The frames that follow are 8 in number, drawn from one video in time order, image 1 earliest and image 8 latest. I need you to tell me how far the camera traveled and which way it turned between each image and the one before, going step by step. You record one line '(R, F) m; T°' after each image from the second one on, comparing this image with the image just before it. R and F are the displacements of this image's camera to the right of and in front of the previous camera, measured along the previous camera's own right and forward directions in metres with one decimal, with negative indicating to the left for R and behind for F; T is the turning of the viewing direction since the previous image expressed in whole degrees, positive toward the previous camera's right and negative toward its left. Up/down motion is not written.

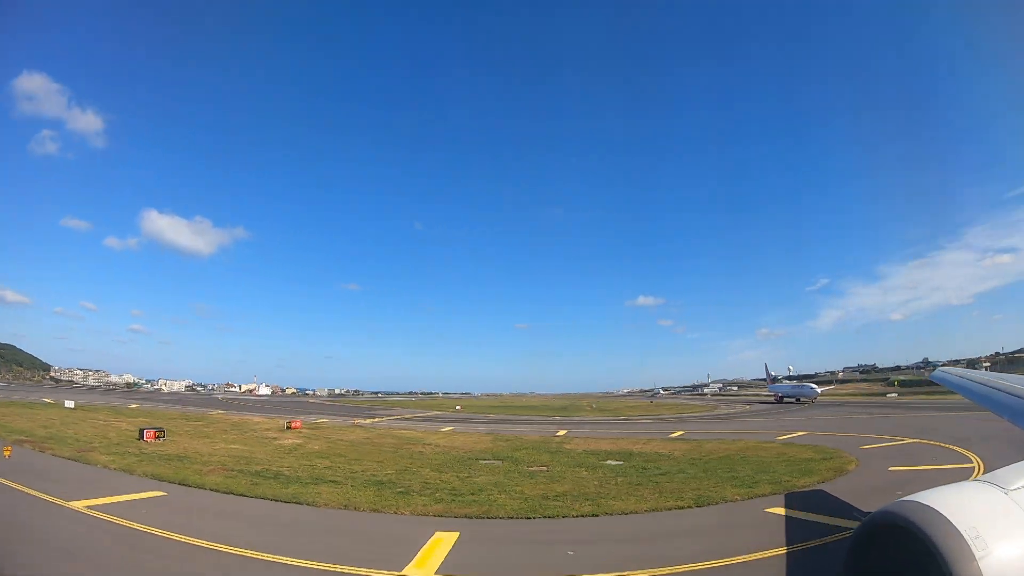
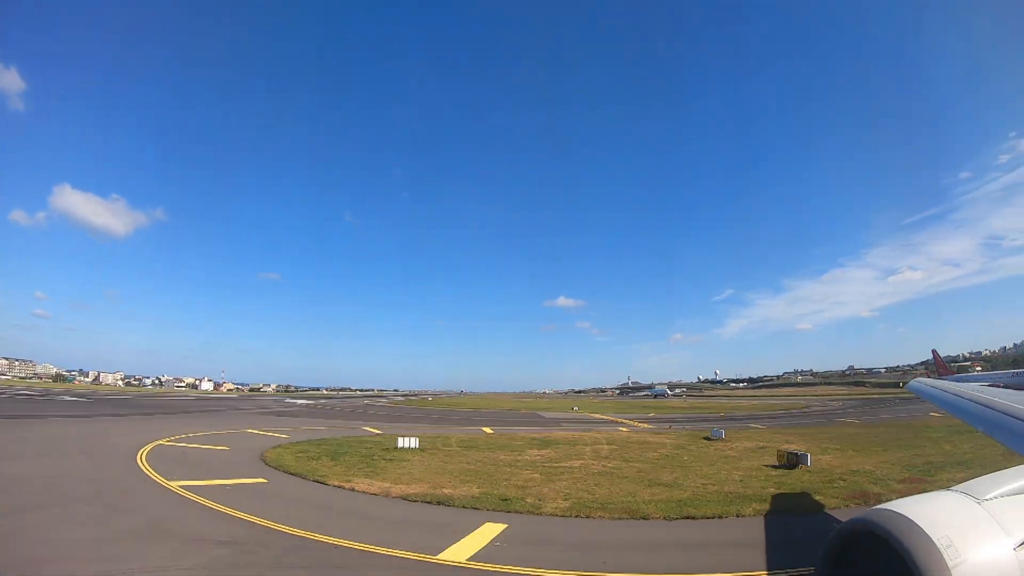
(-0.9, +0.4) m; +7°
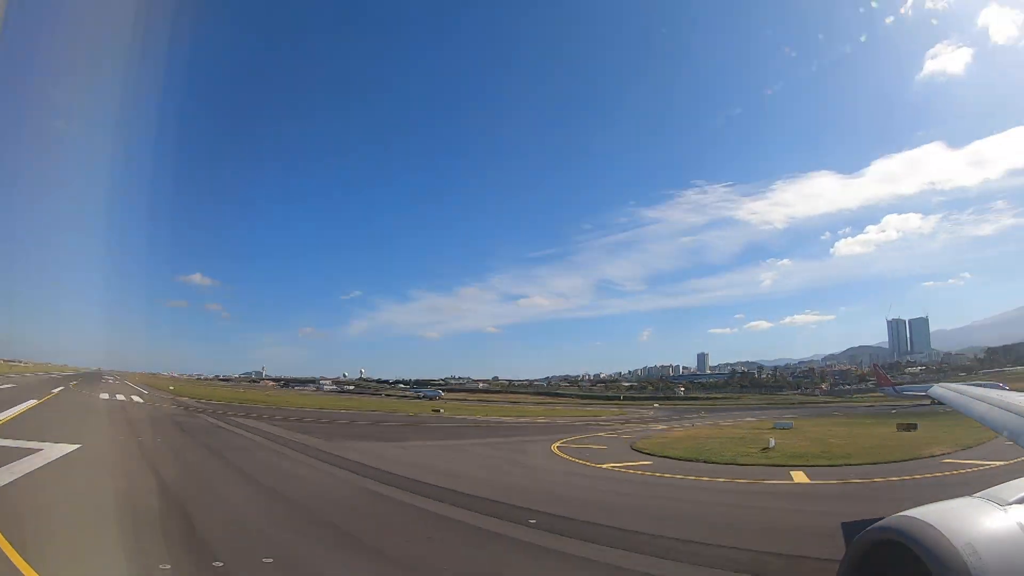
(+1.1, -0.6) m; -5°
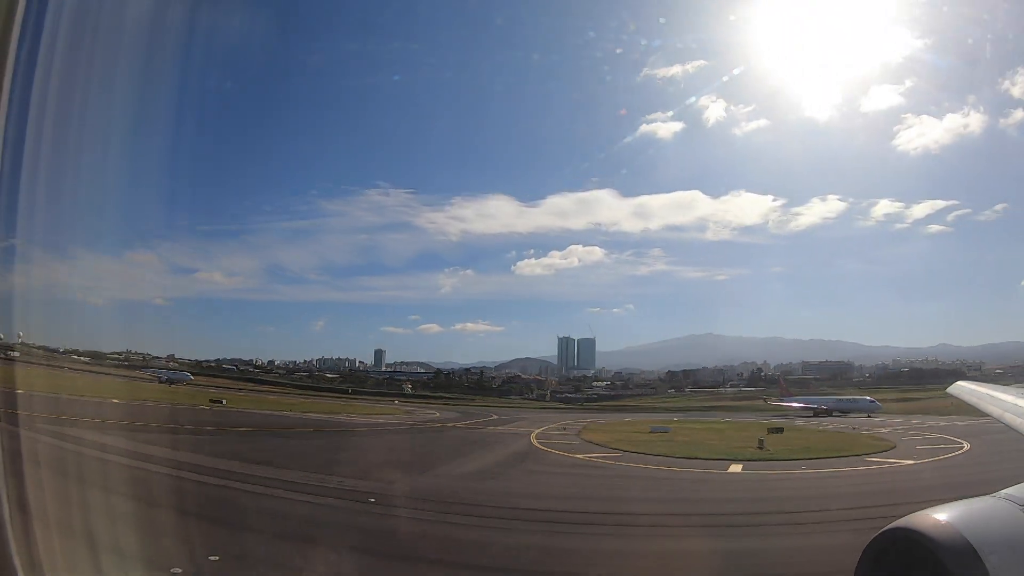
(-0.6, +0.1) m; +13°
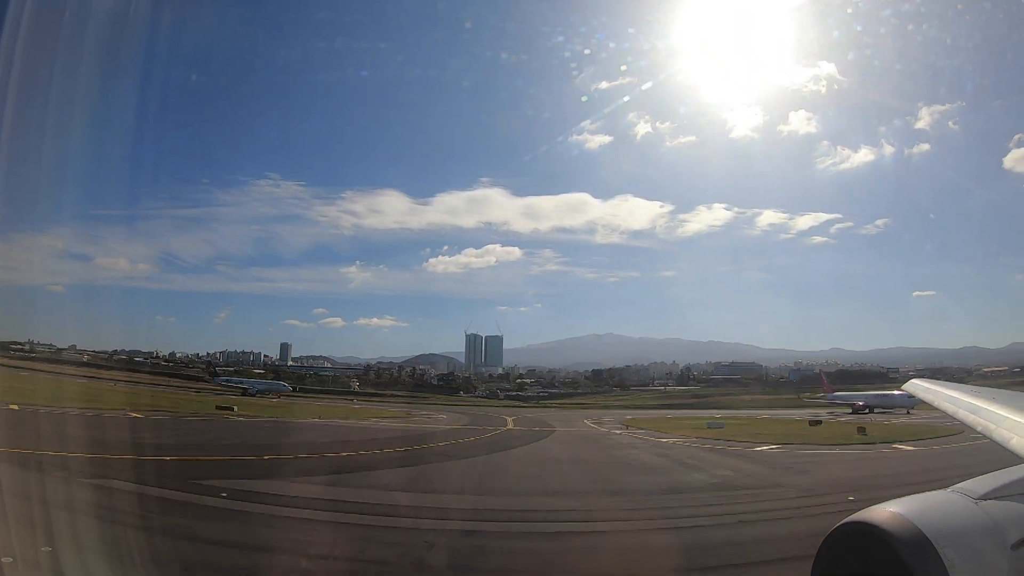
(-2.2, +0.3) m; +10°
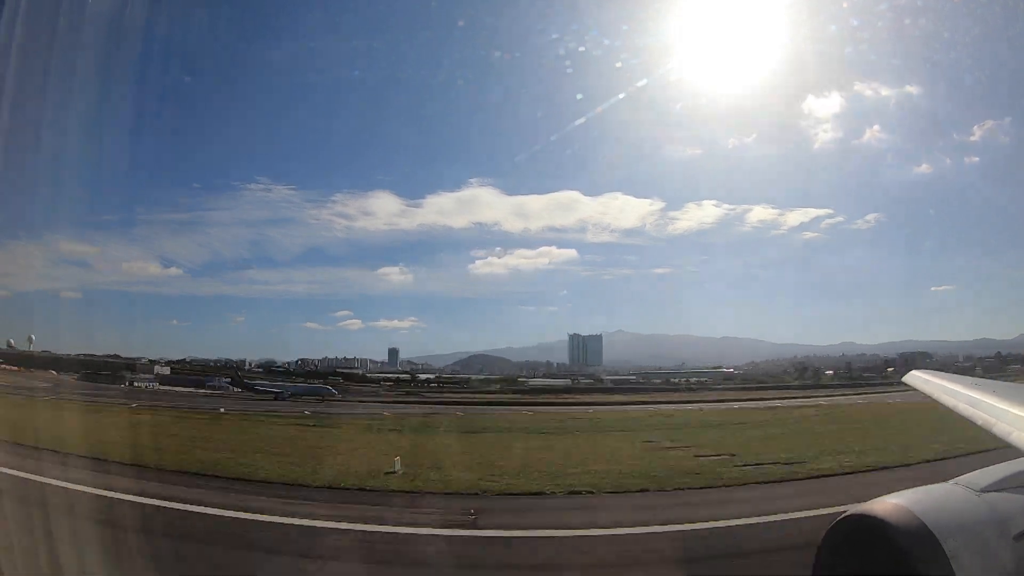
(-9.2, -5.5) m; 0°
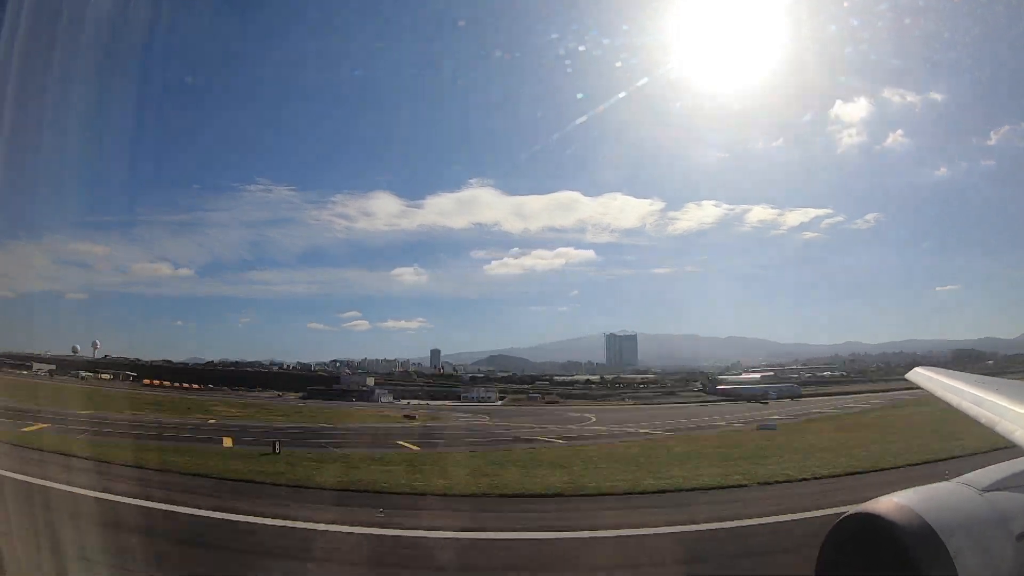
(+2.8, -1.8) m; 0°
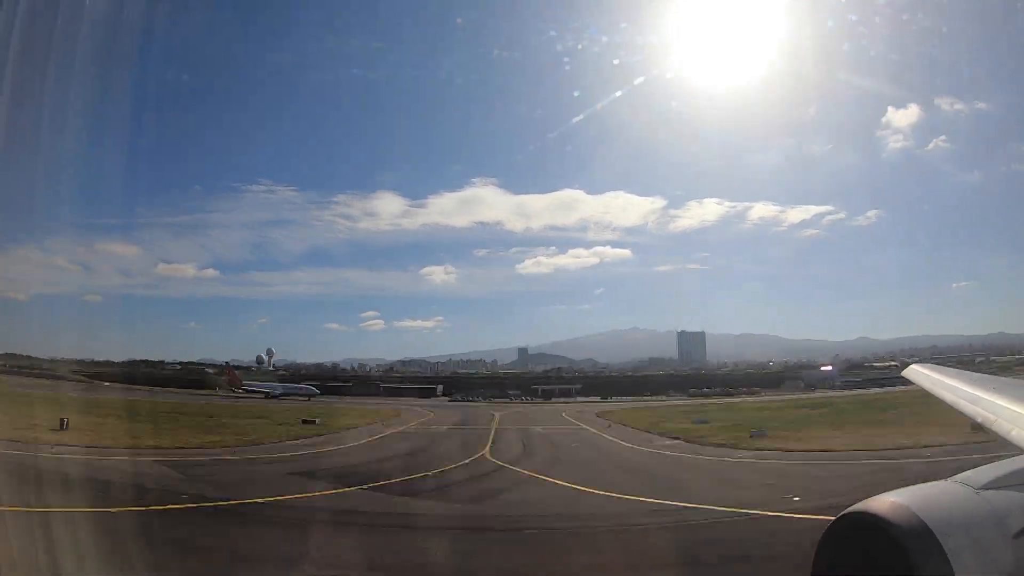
(-2.1, +0.1) m; 0°
